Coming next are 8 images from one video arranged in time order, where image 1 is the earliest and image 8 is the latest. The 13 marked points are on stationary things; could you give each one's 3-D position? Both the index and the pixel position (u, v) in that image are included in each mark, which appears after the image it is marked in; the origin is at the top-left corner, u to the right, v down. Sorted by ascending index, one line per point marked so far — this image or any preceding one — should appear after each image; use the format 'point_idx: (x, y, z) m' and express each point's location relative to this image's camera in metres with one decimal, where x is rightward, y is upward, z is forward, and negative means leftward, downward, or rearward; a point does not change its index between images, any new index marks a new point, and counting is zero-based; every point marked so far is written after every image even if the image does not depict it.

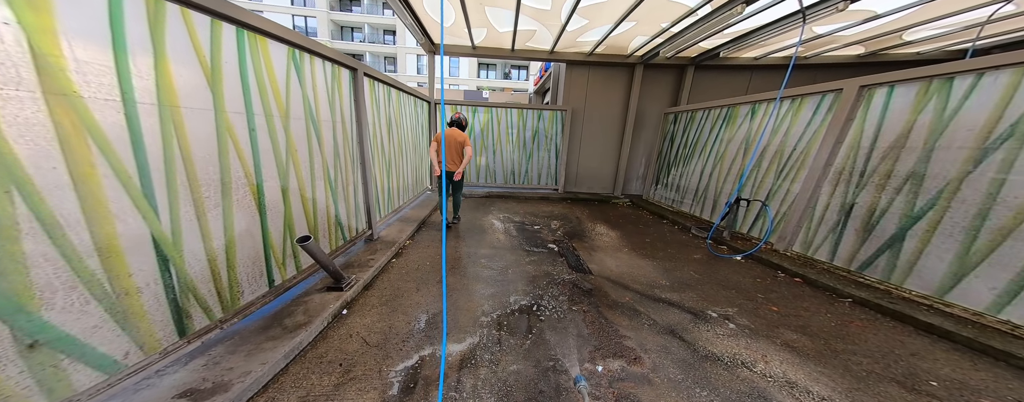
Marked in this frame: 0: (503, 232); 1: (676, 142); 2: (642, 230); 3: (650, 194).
0: (-0.2, -0.6, +4.7) m
1: (+3.3, +1.1, +5.3) m
2: (+2.3, -0.5, +4.6) m
3: (+3.2, +0.2, +6.2) m
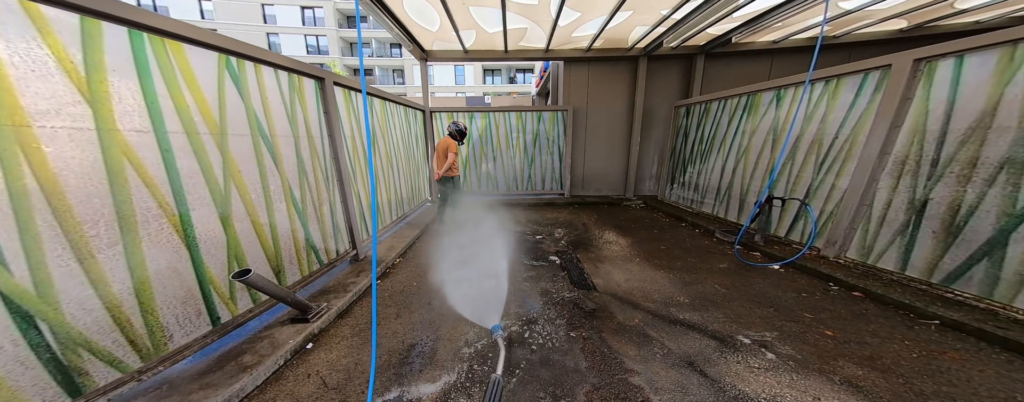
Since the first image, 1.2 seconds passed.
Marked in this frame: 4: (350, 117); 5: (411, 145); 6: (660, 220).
0: (-0.2, -0.7, +4.4) m
1: (+3.3, +1.1, +4.8) m
2: (+2.3, -0.5, +4.1) m
3: (+3.2, +0.2, +5.7) m
4: (-1.9, +0.9, +3.1) m
5: (-1.9, +1.0, +4.9) m
6: (+2.6, -0.3, +4.8) m
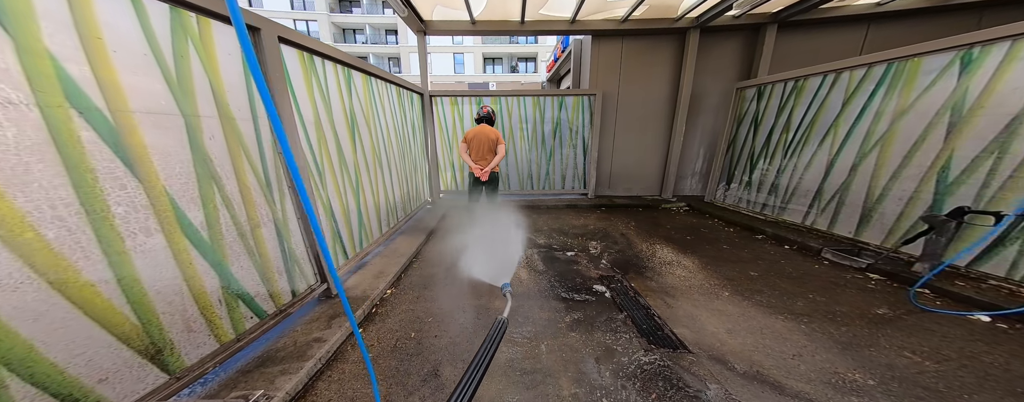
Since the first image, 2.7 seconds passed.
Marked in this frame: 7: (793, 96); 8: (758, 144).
0: (+0.2, -0.8, +3.4) m
1: (+3.6, +1.1, +3.8) m
2: (+2.6, -0.6, +3.1) m
3: (+3.6, +0.1, +4.7) m
4: (-1.5, +0.8, +2.0) m
5: (-1.5, +0.9, +3.9) m
6: (+3.0, -0.4, +3.8) m
7: (+3.5, +1.3, +3.3) m
8: (+3.6, +0.8, +3.8) m
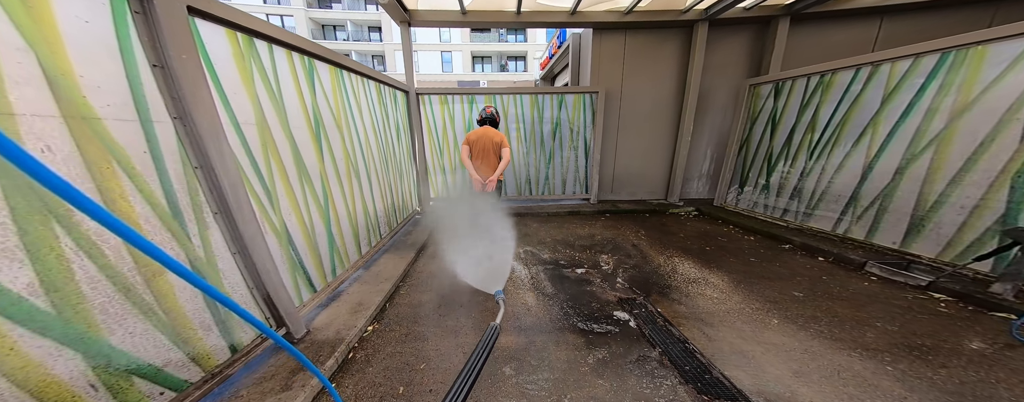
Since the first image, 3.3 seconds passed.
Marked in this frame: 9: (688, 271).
0: (+0.2, -1.0, +2.9) m
1: (+3.6, +1.0, +3.5) m
2: (+2.7, -0.7, +2.8) m
3: (+3.5, 0.0, +4.4) m
4: (-1.5, +0.7, +1.5) m
5: (-1.5, +0.8, +3.4) m
6: (+3.0, -0.5, +3.4) m
7: (+3.5, +1.3, +3.1) m
8: (+3.6, +0.8, +3.6) m
9: (+2.0, -0.8, +3.0) m
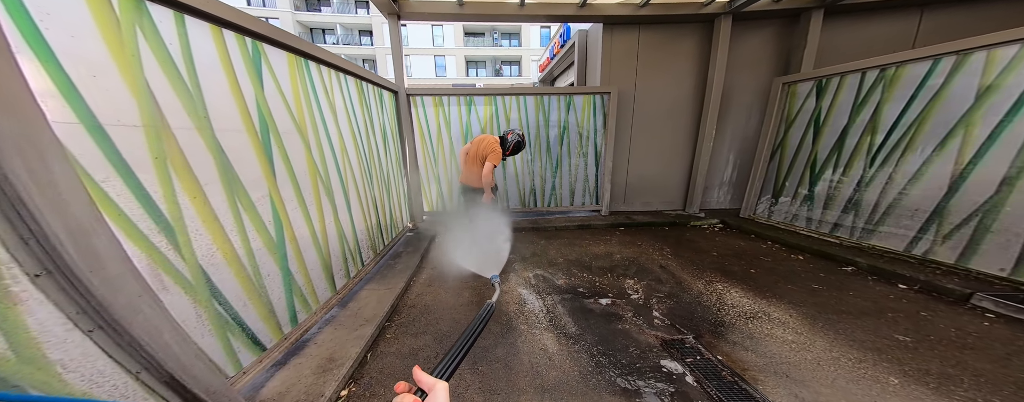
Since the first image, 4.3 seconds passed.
0: (+0.4, -1.1, +2.3) m
1: (+3.7, +0.8, +3.1) m
2: (+2.8, -0.8, +2.3) m
3: (+3.6, -0.1, +3.9) m
4: (-1.3, +0.5, +0.9) m
5: (-1.4, +0.6, +2.8) m
6: (+3.1, -0.7, +3.0) m
7: (+3.6, +1.1, +2.6) m
8: (+3.6, +0.6, +3.1) m
9: (+2.1, -0.9, +2.4) m
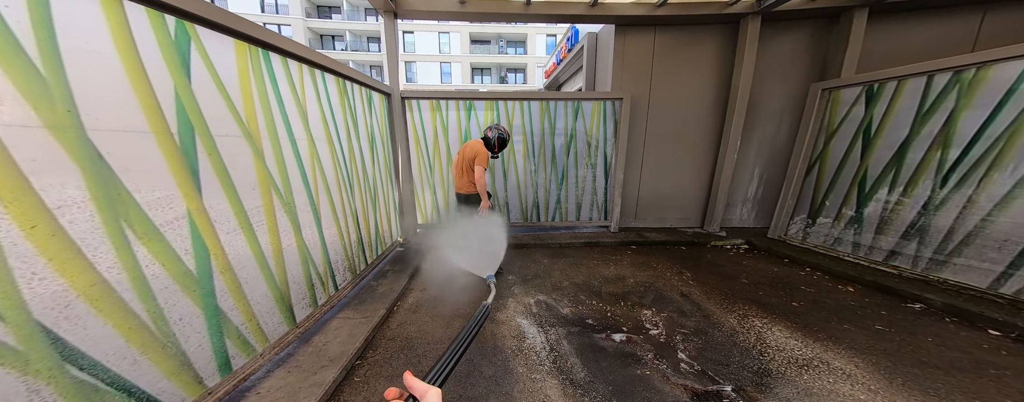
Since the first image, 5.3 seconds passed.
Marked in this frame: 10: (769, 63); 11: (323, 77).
0: (+0.3, -1.3, +1.9) m
1: (+3.7, +0.6, +2.7) m
2: (+2.8, -1.0, +1.8) m
3: (+3.6, -0.4, +3.5) m
4: (-1.3, +0.5, +0.6) m
5: (-1.4, +0.4, +2.5) m
6: (+3.1, -0.9, +2.5) m
7: (+3.6, +0.9, +2.2) m
8: (+3.7, +0.4, +2.7) m
9: (+2.1, -1.1, +2.0) m
10: (+3.4, +1.9, +3.5) m
11: (-1.4, +1.0, +2.0) m
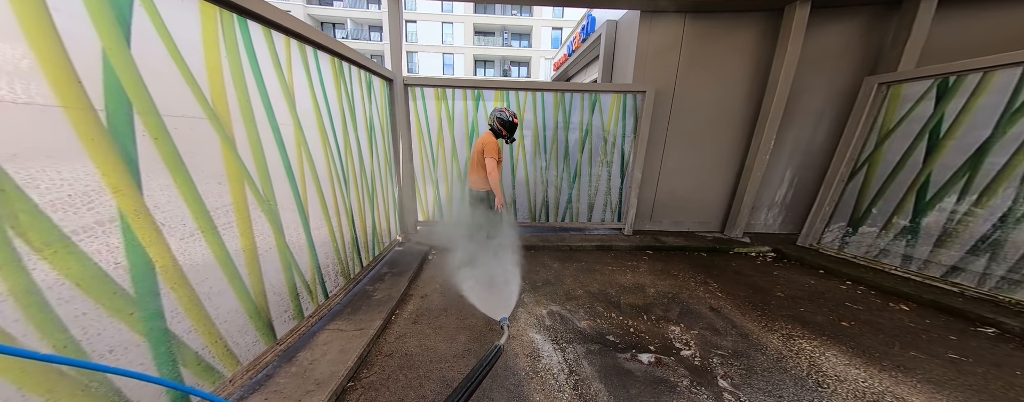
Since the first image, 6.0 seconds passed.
0: (+0.4, -1.3, +1.7) m
1: (+3.8, +0.5, +2.4) m
2: (+2.9, -1.1, +1.6) m
3: (+3.7, -0.5, +3.2) m
4: (-1.2, +0.5, +0.3) m
5: (-1.3, +0.5, +2.2) m
6: (+3.2, -0.9, +2.2) m
7: (+3.8, +0.8, +1.9) m
8: (+3.8, +0.3, +2.4) m
9: (+2.2, -1.1, +1.7) m
10: (+3.6, +1.8, +3.2) m
11: (-1.3, +1.0, +1.7) m
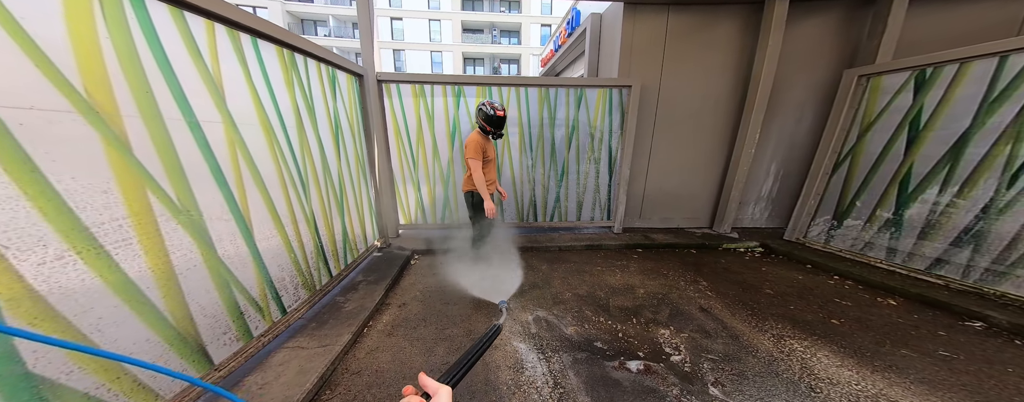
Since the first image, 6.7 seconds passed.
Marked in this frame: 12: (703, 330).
0: (+0.3, -1.3, +1.5) m
1: (+3.7, +0.6, +2.3) m
2: (+2.7, -1.0, +1.5) m
3: (+3.6, -0.4, +3.2) m
4: (-1.3, +0.4, +0.2) m
5: (-1.5, +0.4, +2.0) m
6: (+3.1, -0.9, +2.2) m
7: (+3.6, +0.9, +1.9) m
8: (+3.6, +0.4, +2.4) m
9: (+2.1, -1.1, +1.7) m
10: (+3.4, +1.9, +3.2) m
11: (-1.5, +0.9, +1.5) m
12: (+1.6, -1.1, +2.2) m
